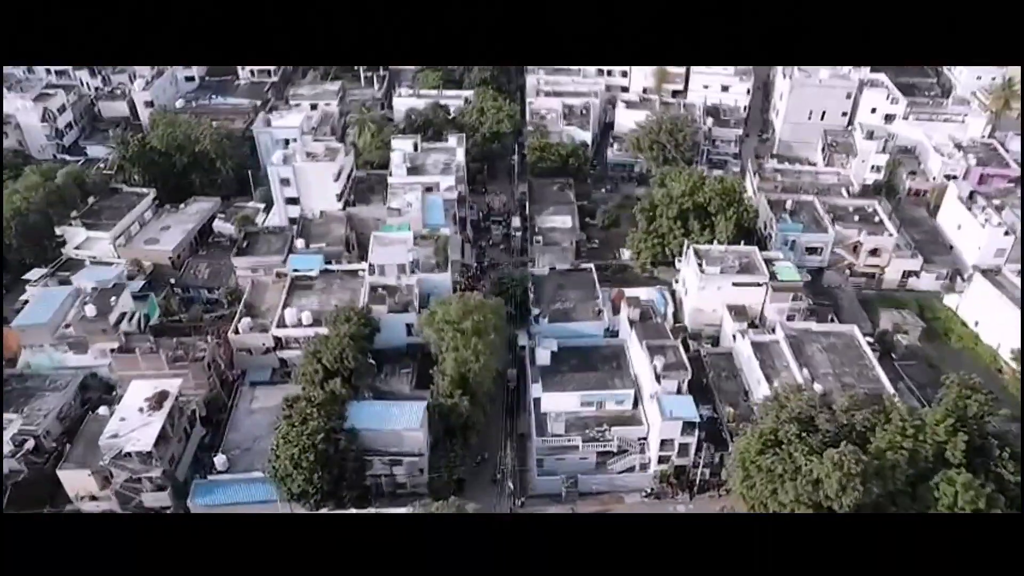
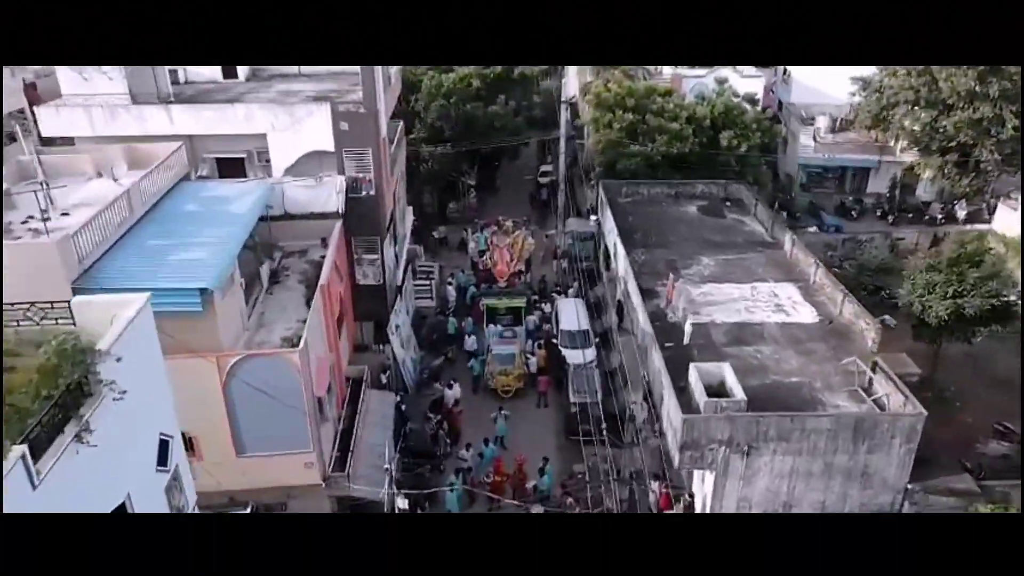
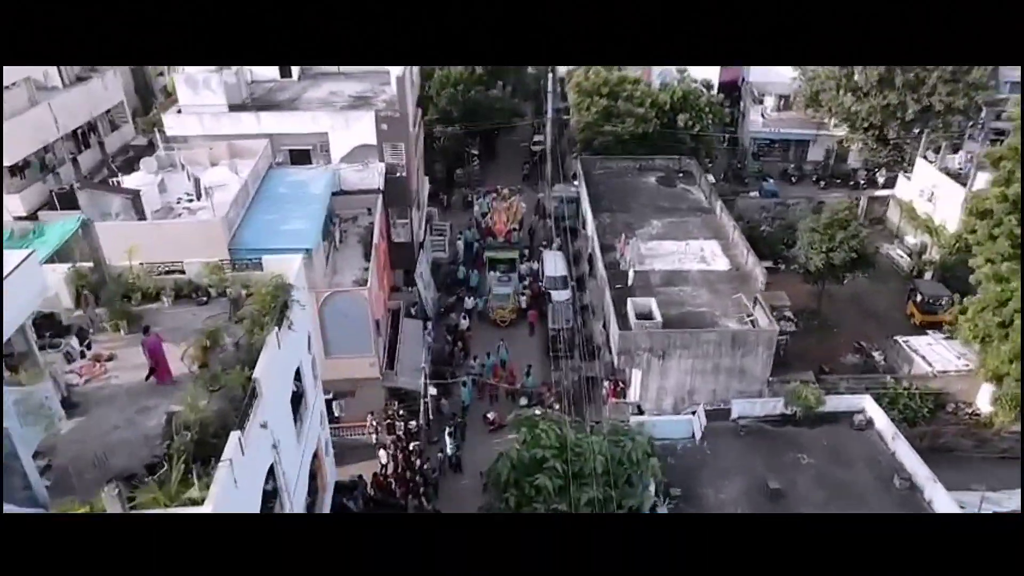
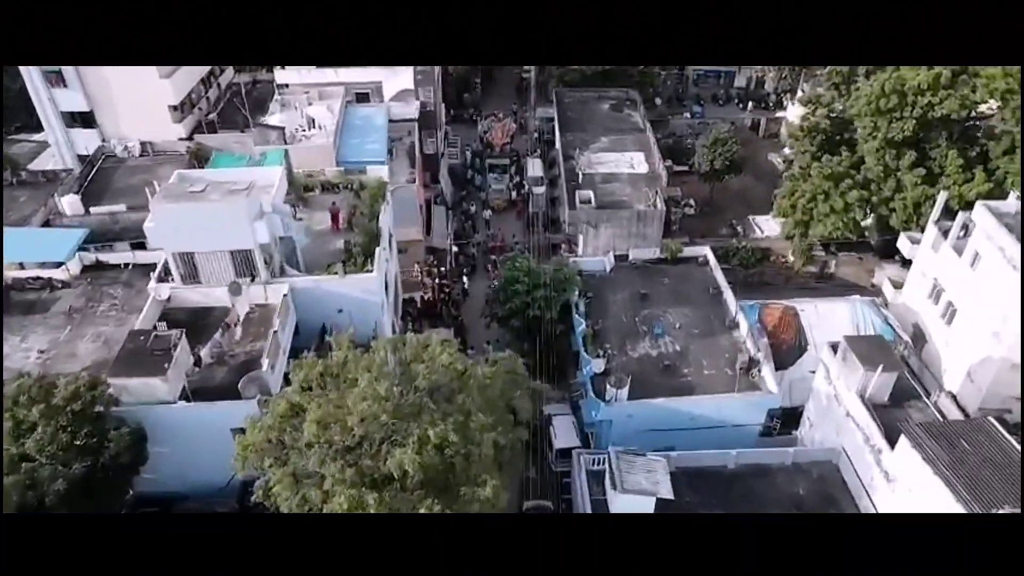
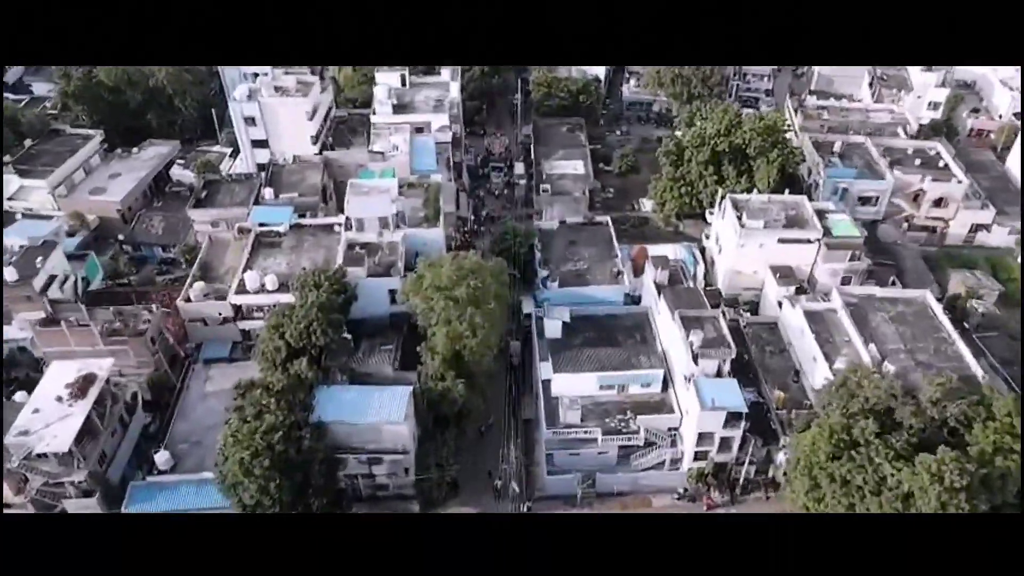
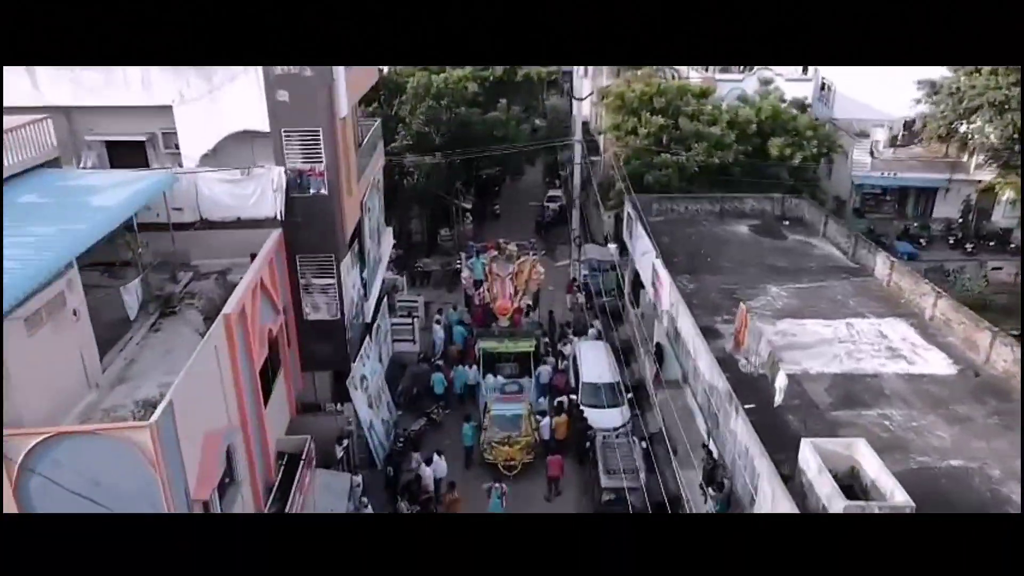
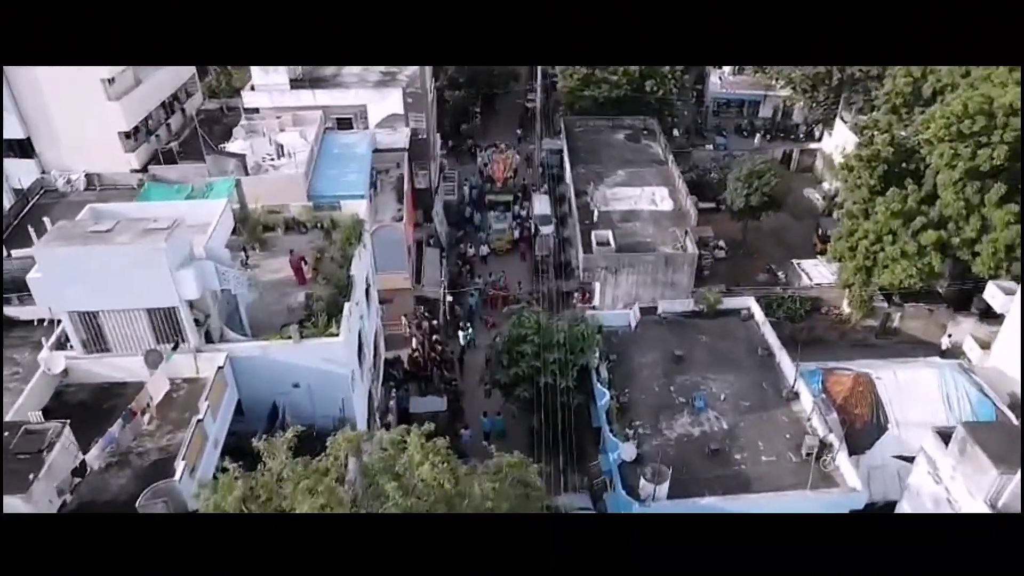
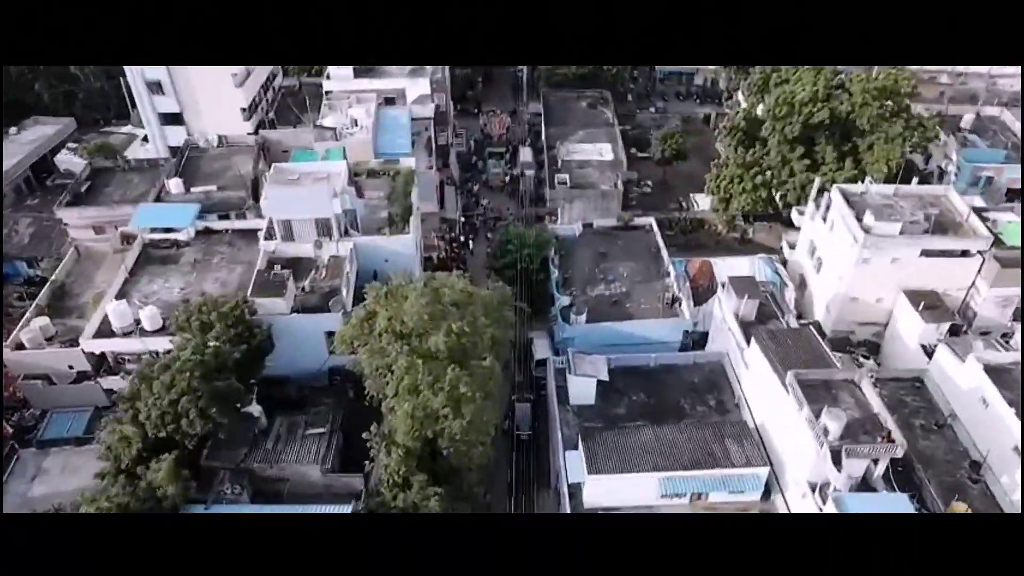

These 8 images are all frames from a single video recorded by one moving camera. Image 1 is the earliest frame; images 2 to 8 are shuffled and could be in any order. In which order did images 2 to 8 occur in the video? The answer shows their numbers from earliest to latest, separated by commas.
5, 8, 4, 7, 3, 2, 6
